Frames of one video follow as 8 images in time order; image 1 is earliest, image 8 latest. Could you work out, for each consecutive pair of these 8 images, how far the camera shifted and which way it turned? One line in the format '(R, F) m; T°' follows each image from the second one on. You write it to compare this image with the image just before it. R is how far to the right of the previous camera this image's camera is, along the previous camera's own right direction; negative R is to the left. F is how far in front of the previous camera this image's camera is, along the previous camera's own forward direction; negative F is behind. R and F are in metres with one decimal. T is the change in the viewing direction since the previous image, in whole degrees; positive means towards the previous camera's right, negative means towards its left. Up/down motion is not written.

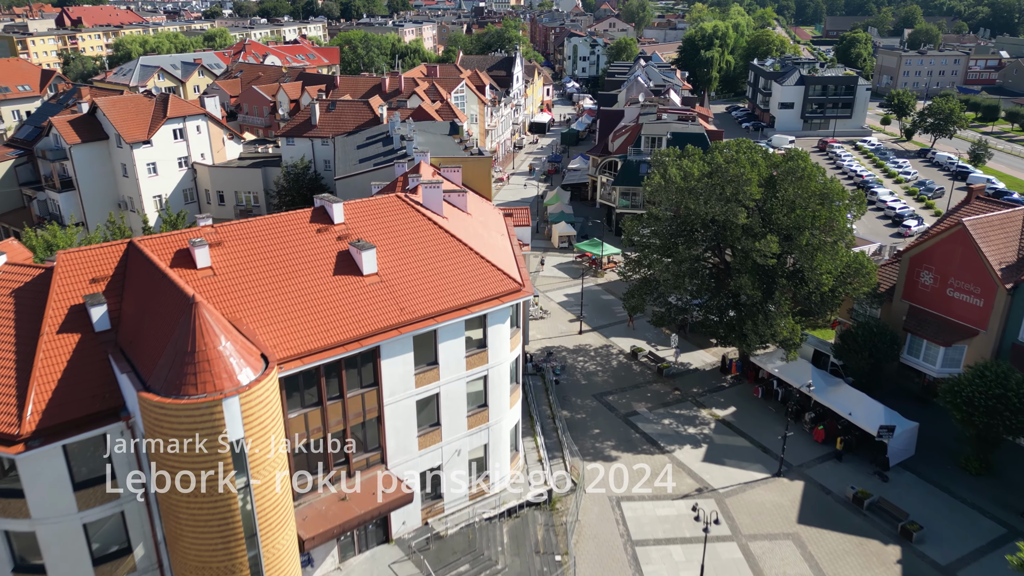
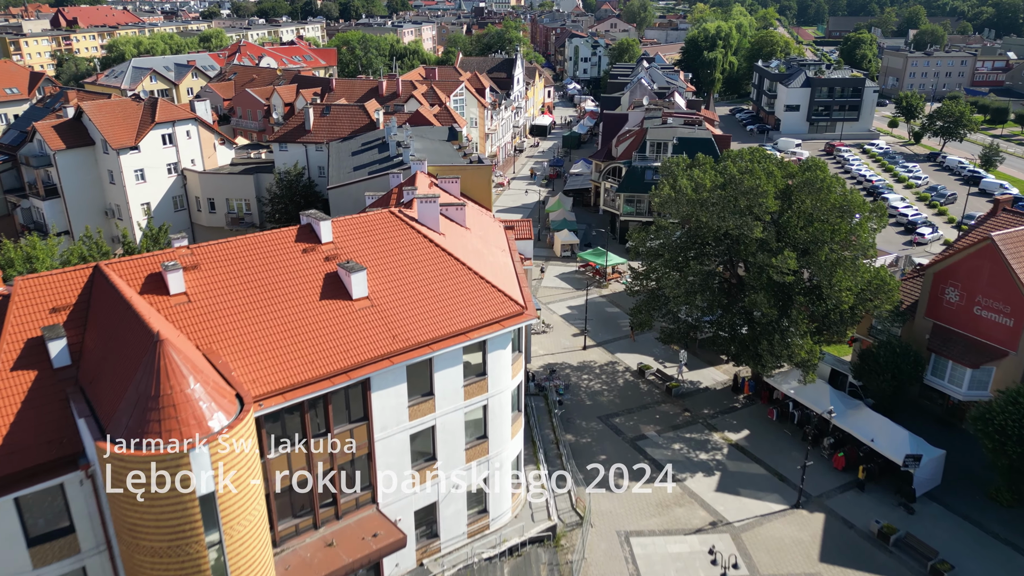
(0.0, +1.9) m; 0°
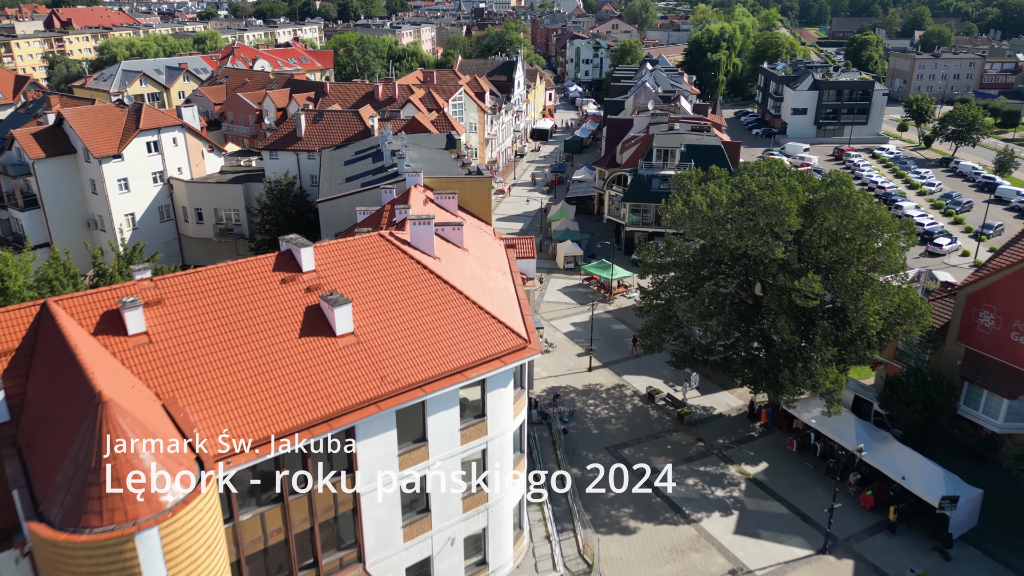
(0.0, +2.4) m; 0°
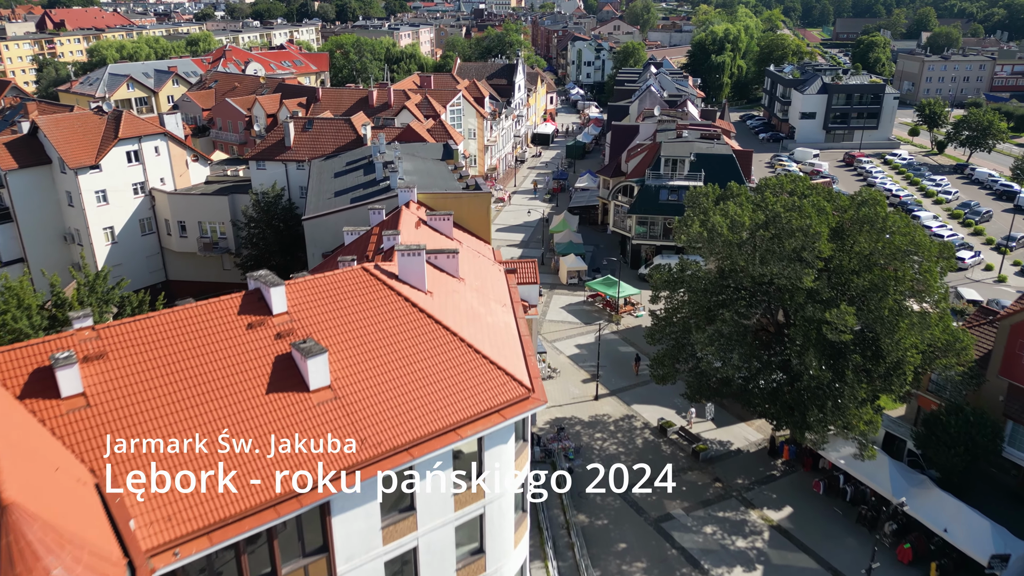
(0.0, +2.8) m; 0°
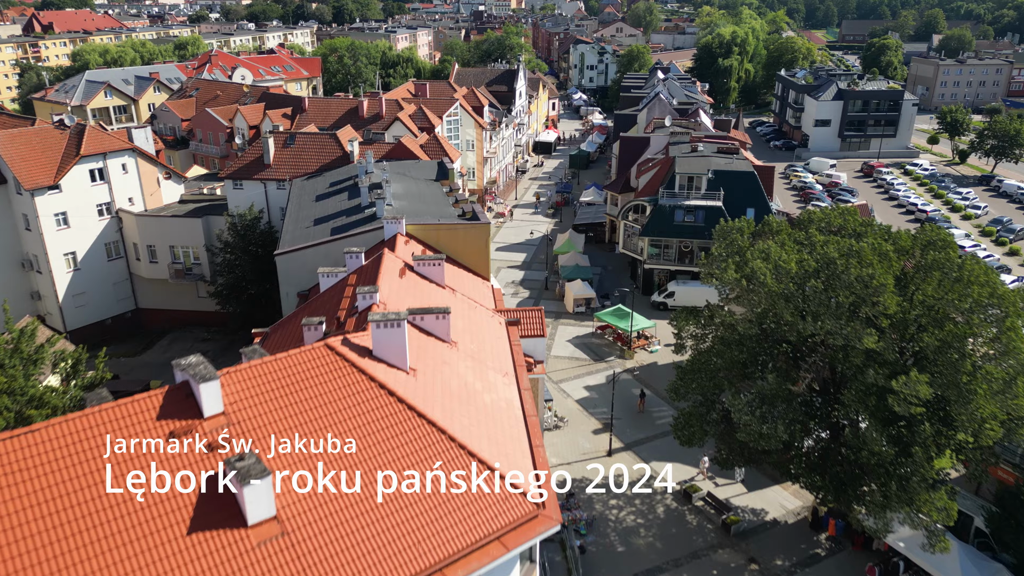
(-0.1, +4.4) m; 0°
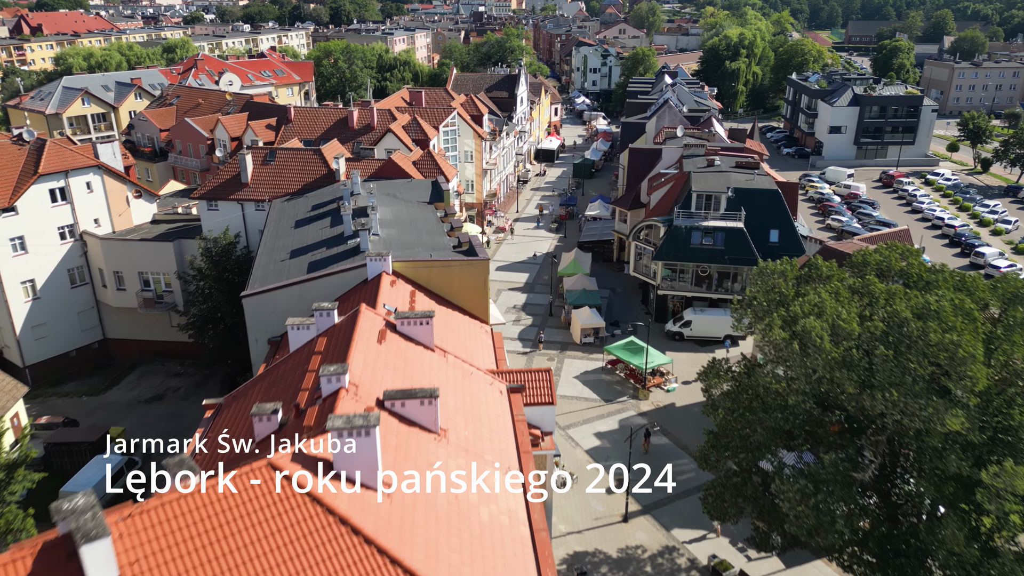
(-0.1, +4.1) m; 0°
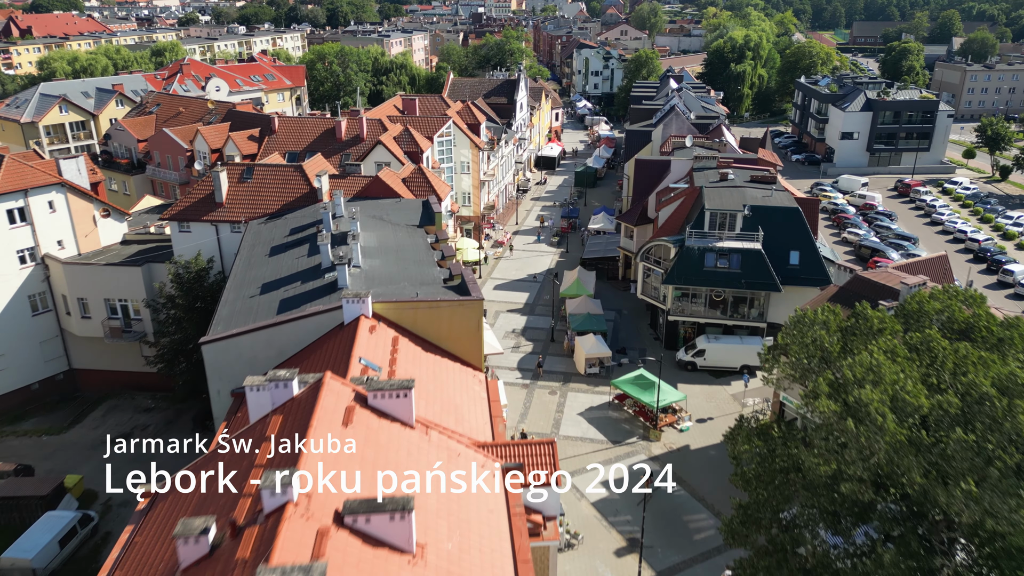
(+0.1, +3.4) m; 0°
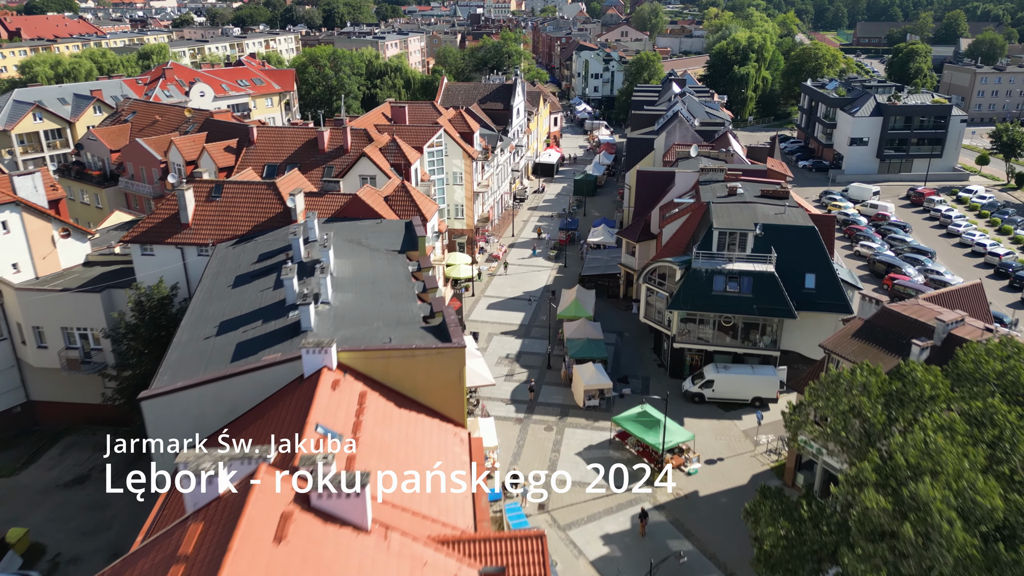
(+0.3, +3.1) m; 0°
